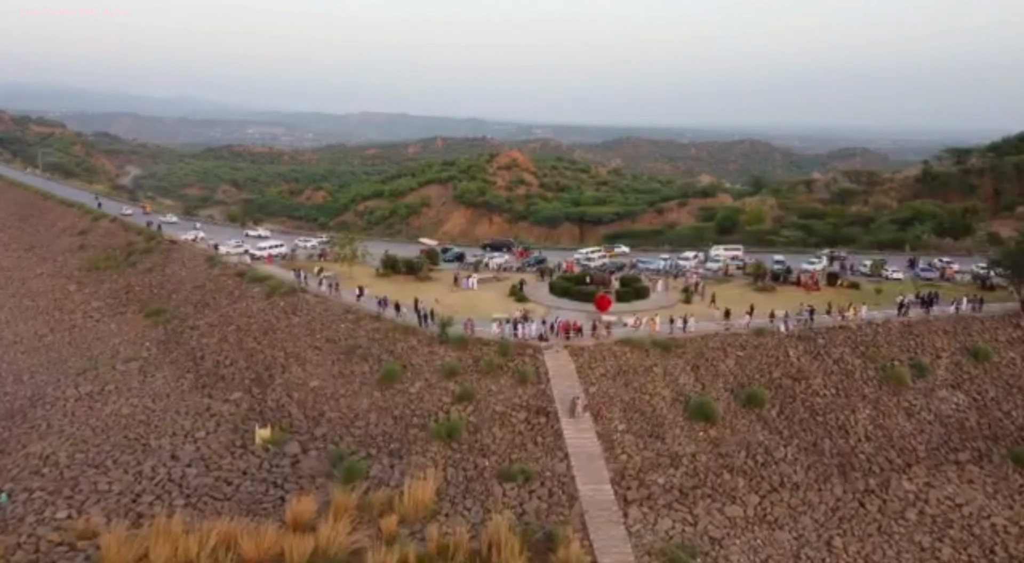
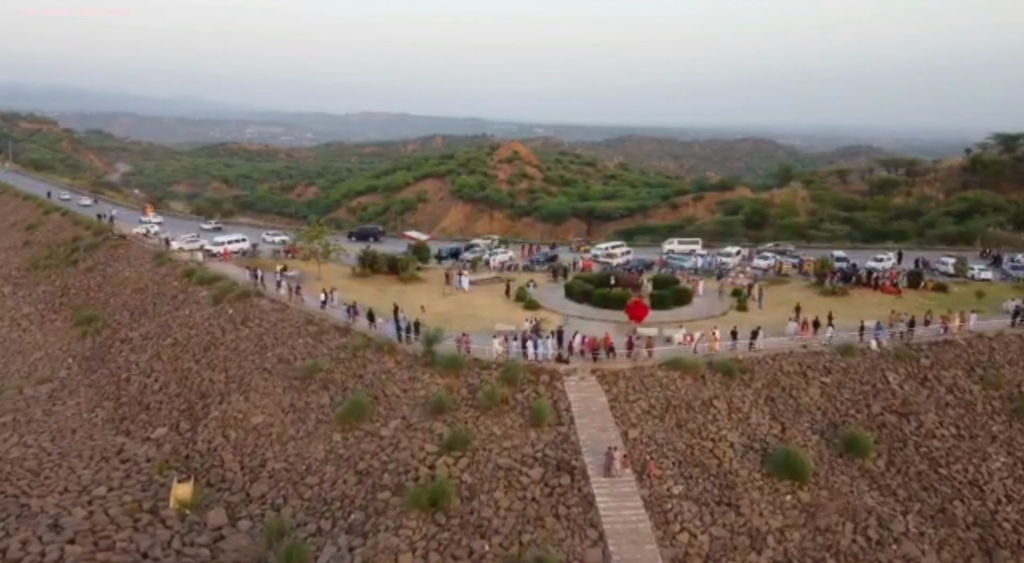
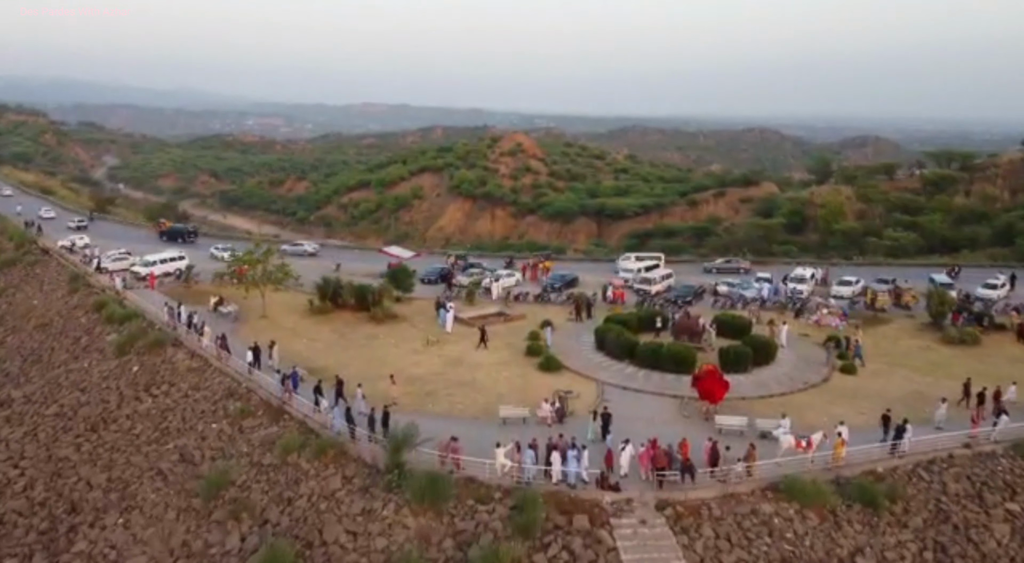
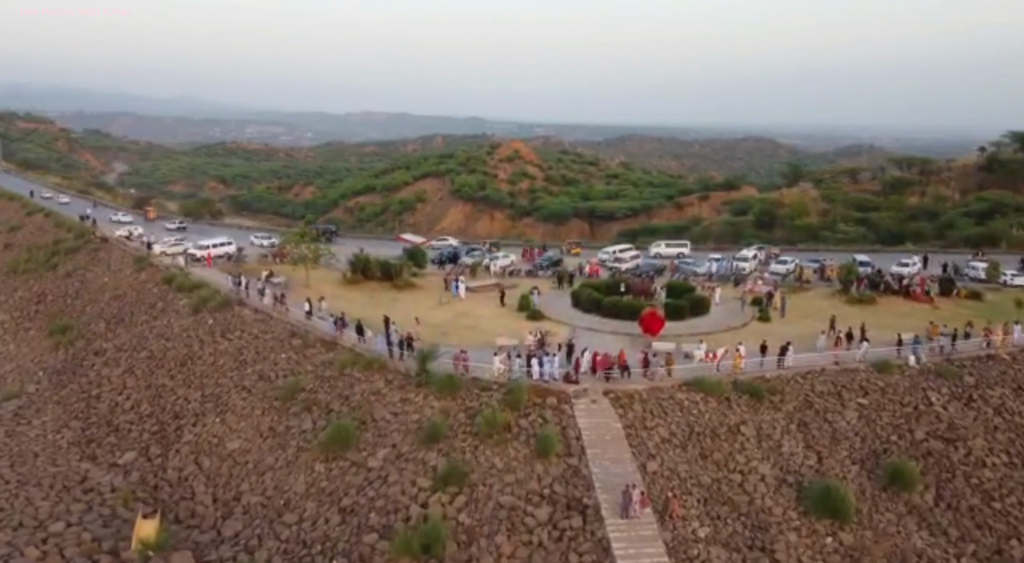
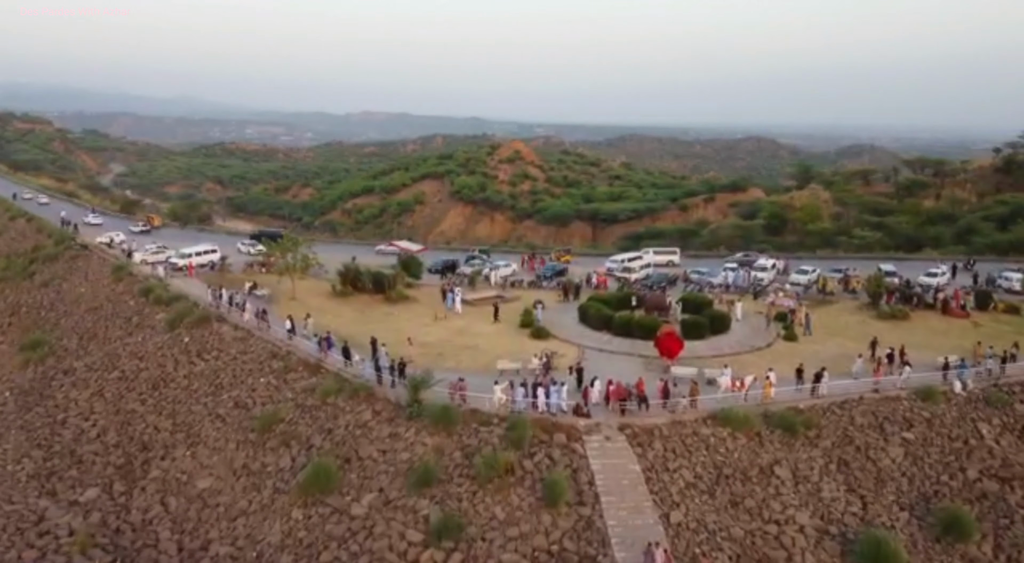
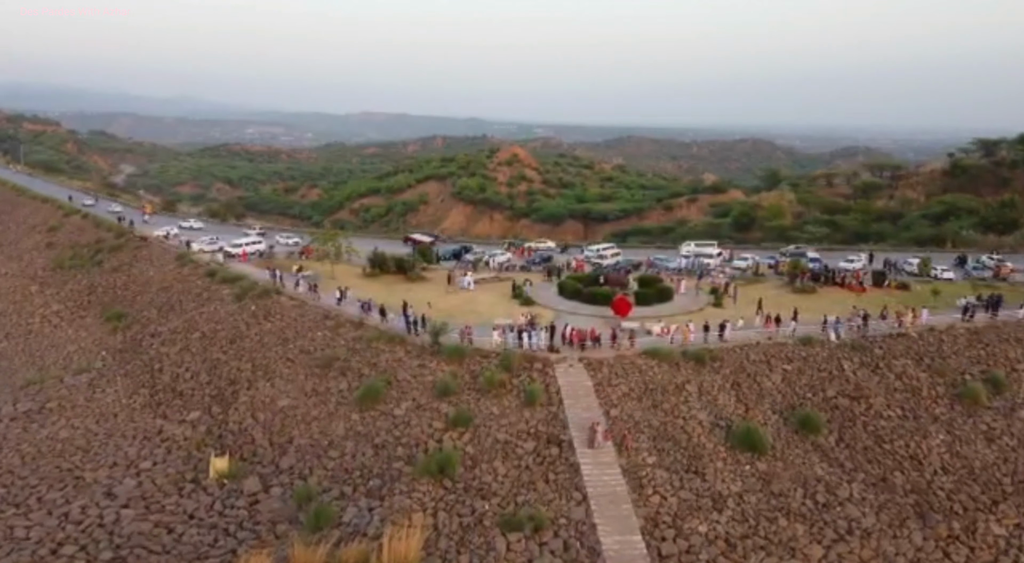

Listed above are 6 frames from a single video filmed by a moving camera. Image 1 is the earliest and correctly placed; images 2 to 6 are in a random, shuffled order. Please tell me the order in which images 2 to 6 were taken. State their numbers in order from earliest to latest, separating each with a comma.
6, 2, 4, 5, 3
